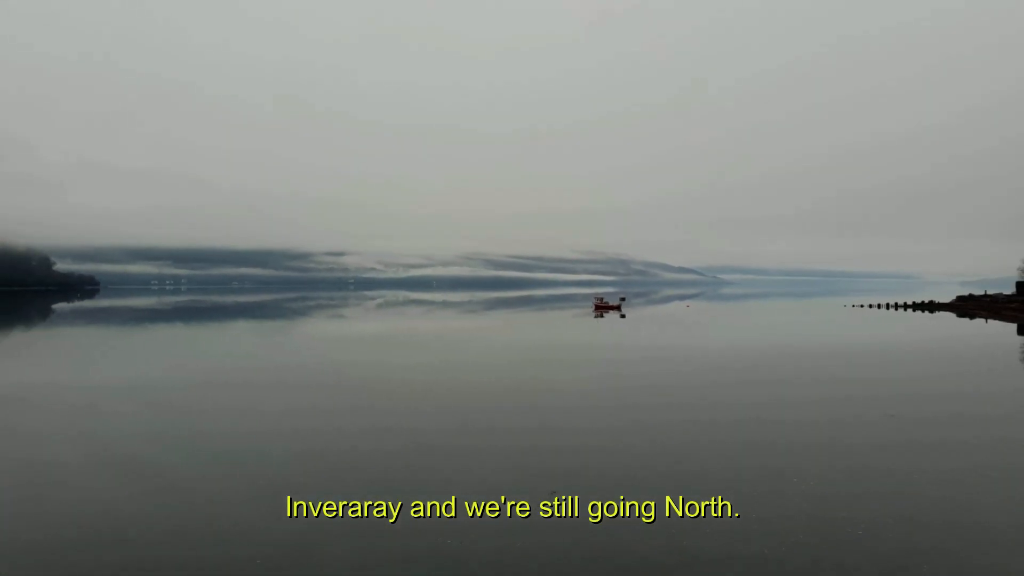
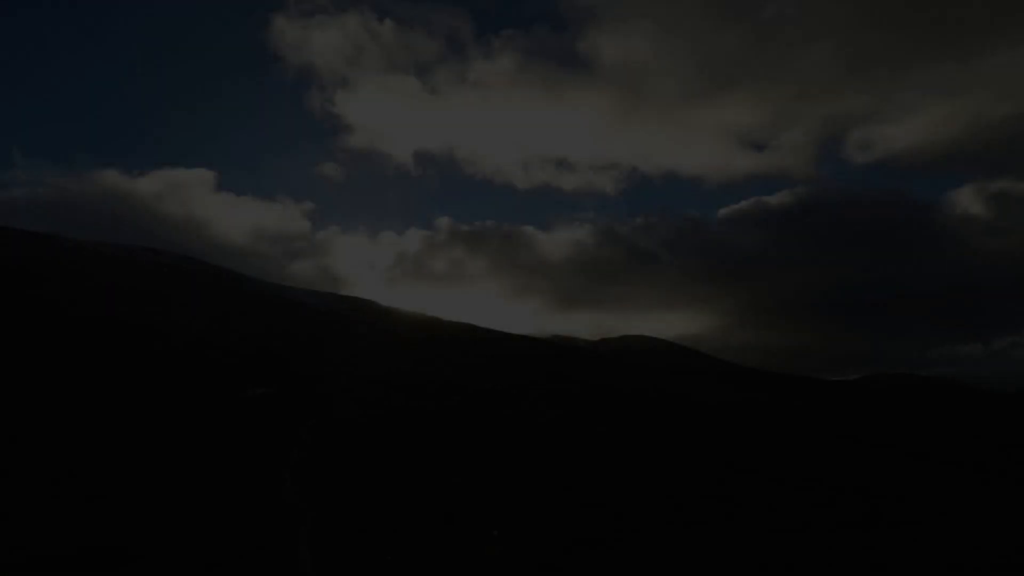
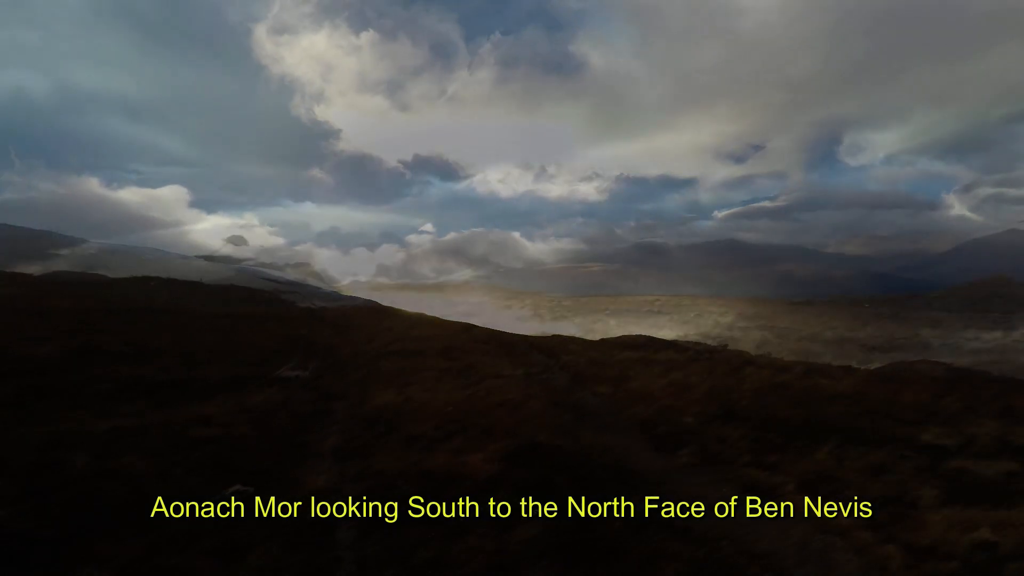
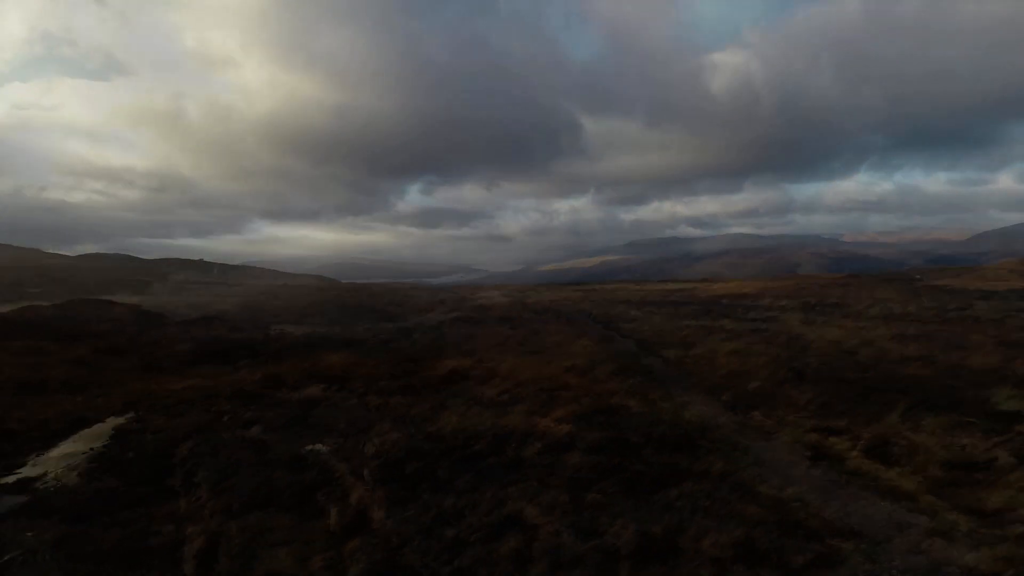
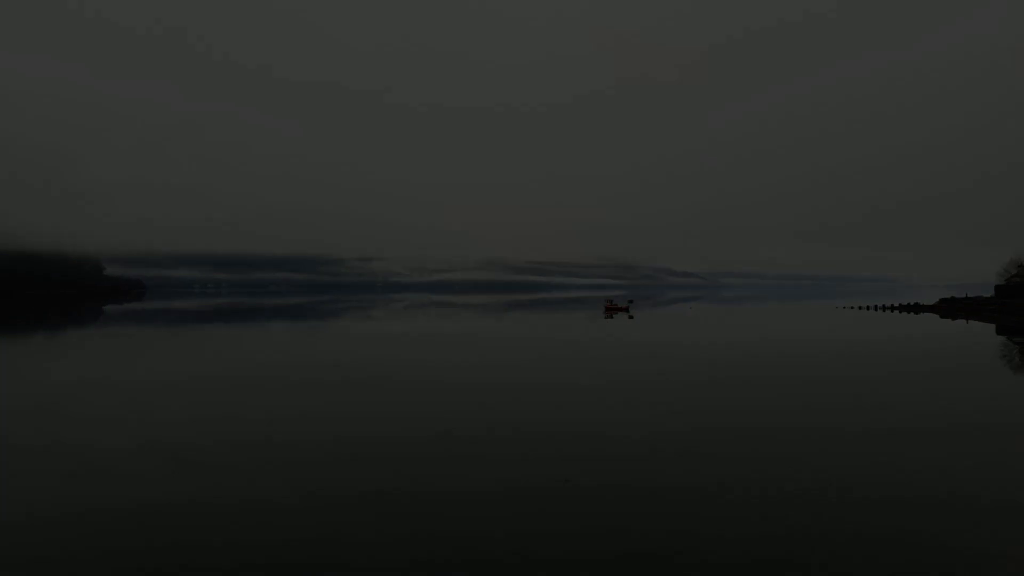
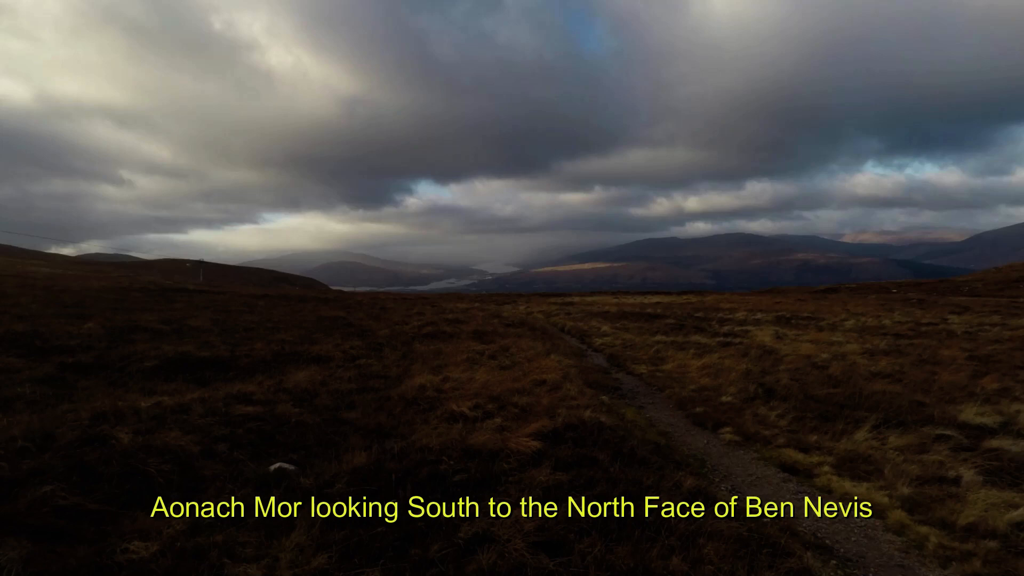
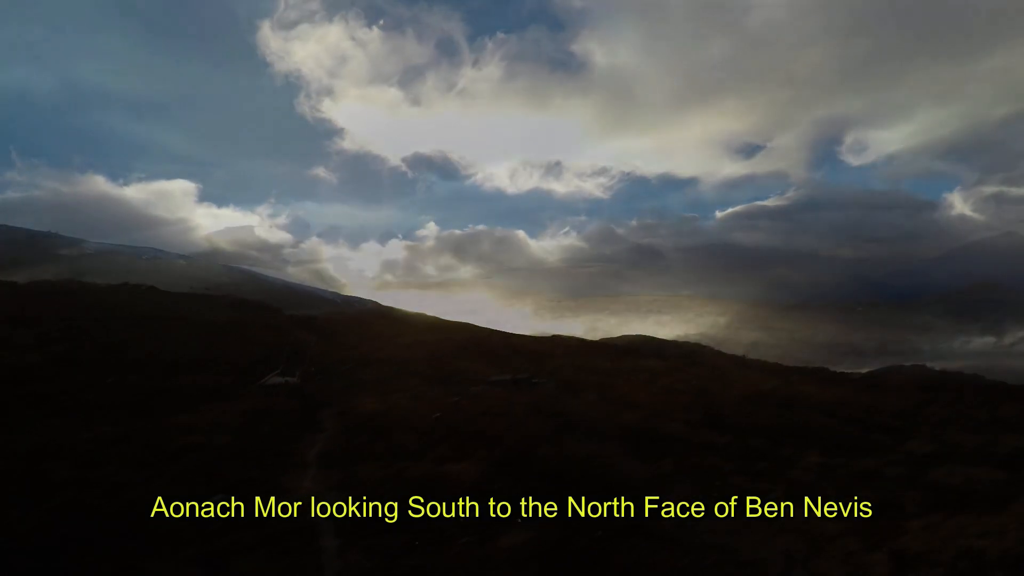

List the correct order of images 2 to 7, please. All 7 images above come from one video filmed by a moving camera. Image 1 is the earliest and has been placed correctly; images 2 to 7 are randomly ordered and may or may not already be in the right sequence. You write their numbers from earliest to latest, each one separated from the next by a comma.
5, 2, 7, 3, 6, 4
